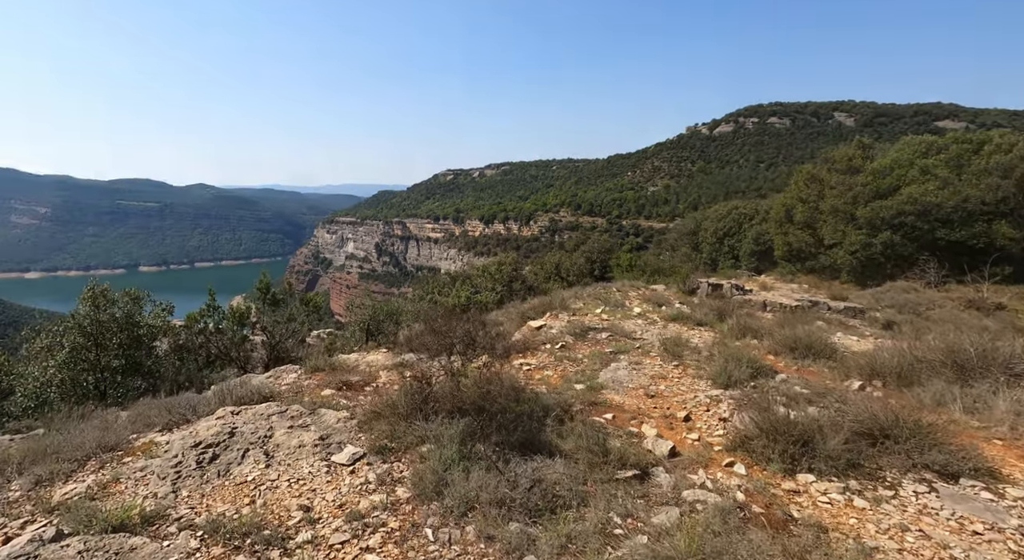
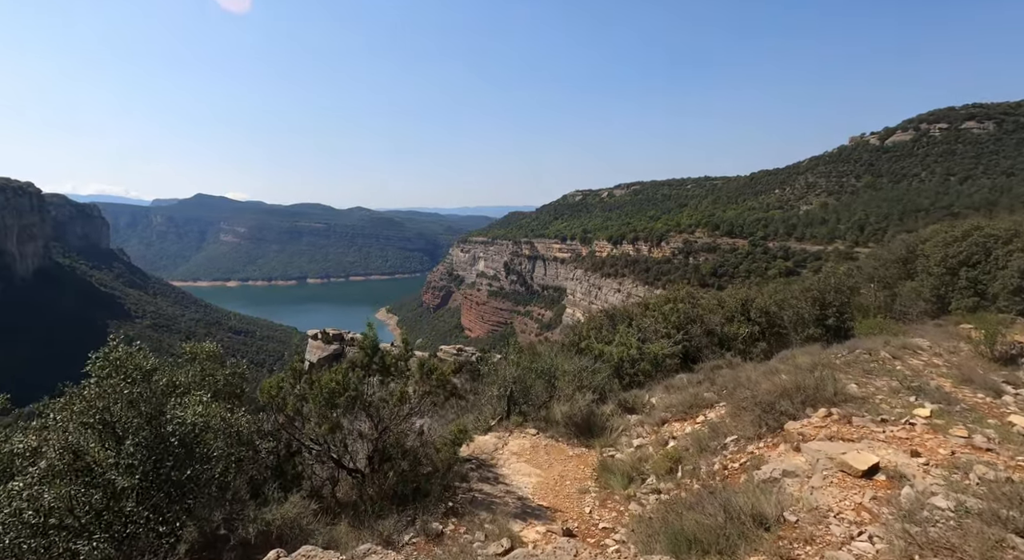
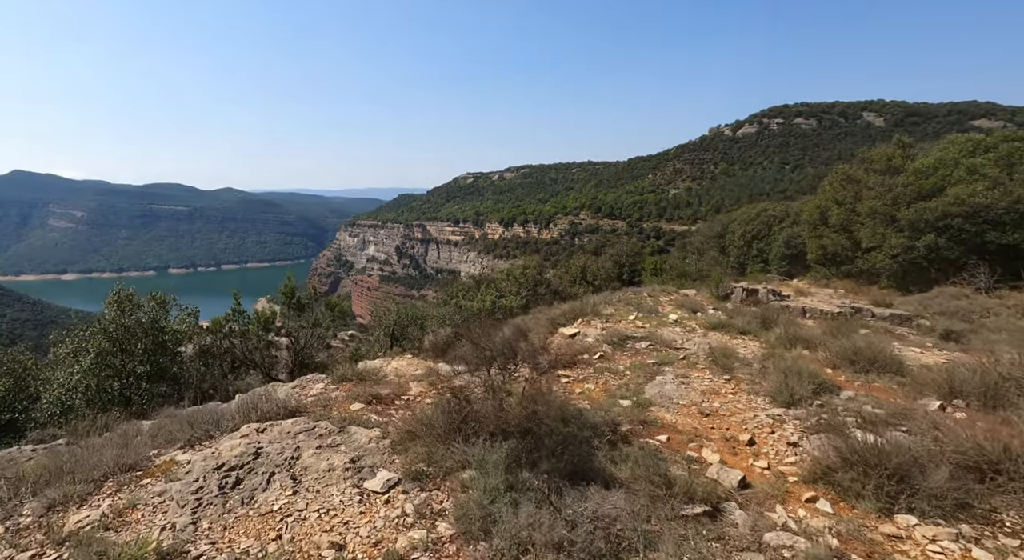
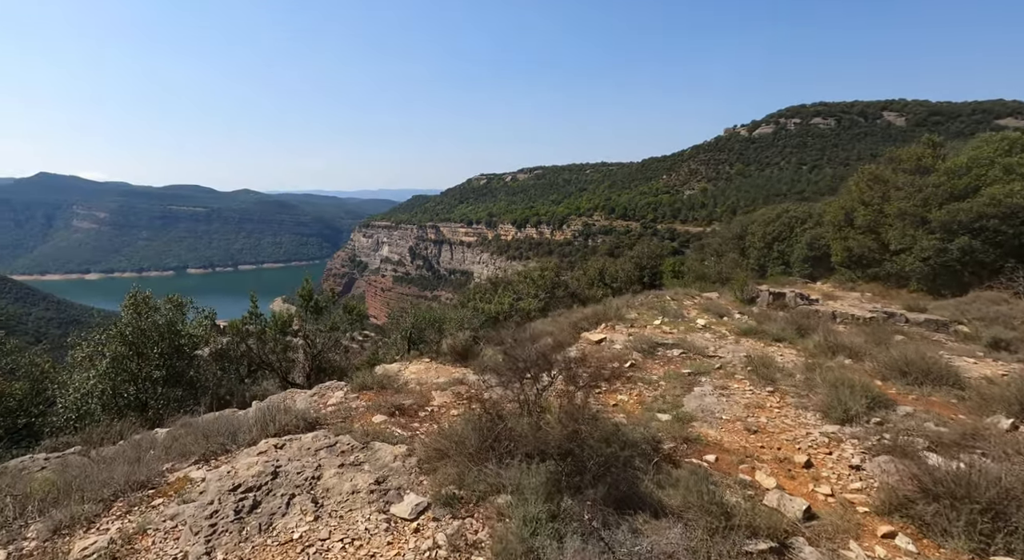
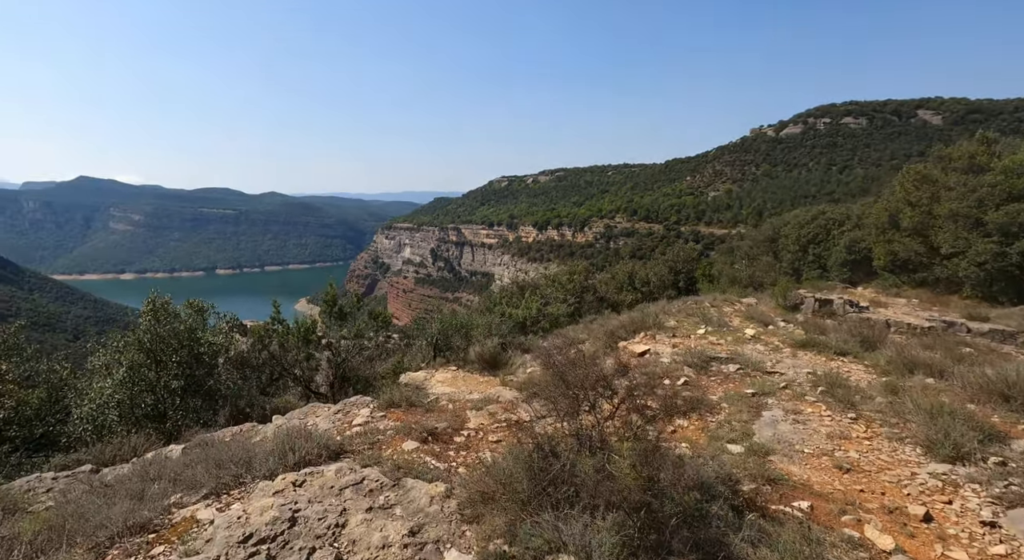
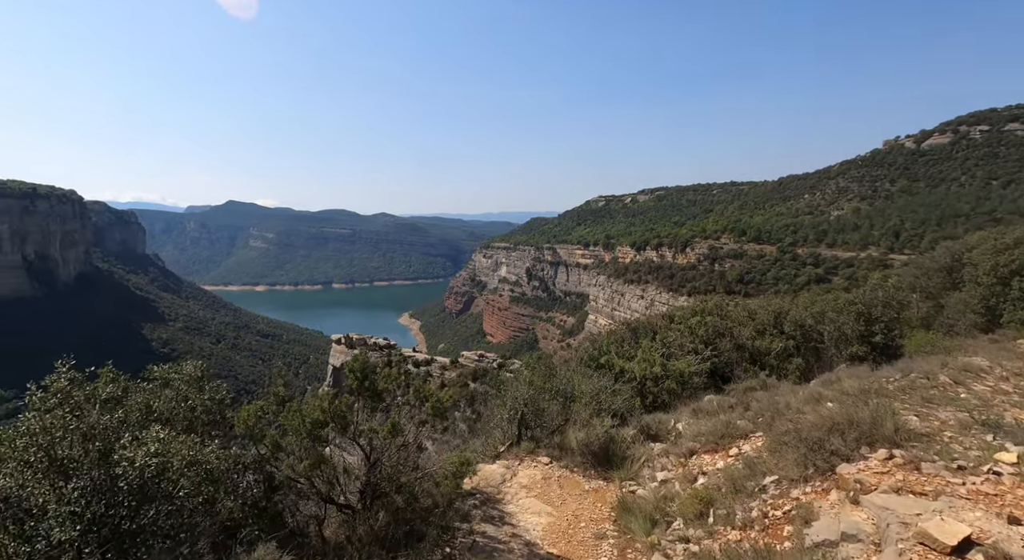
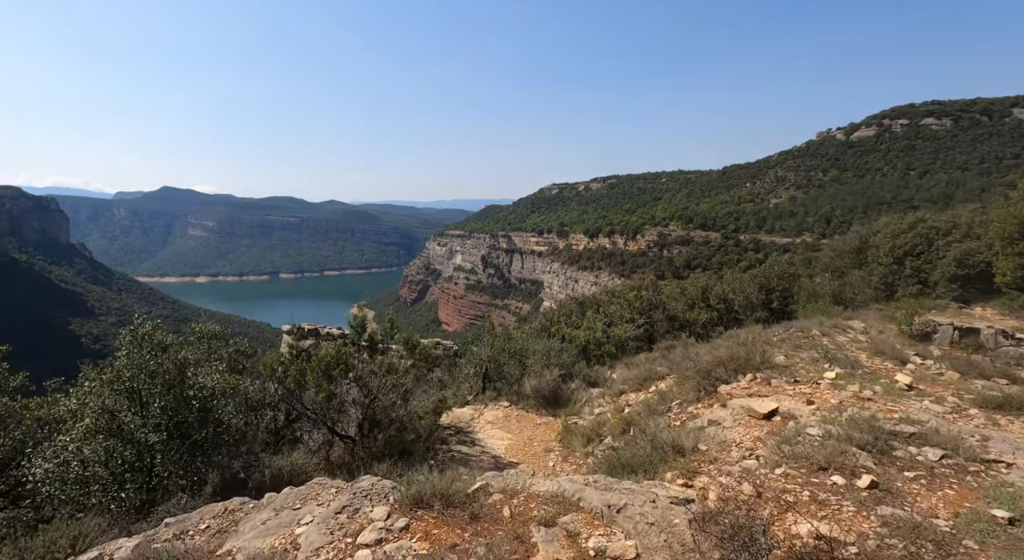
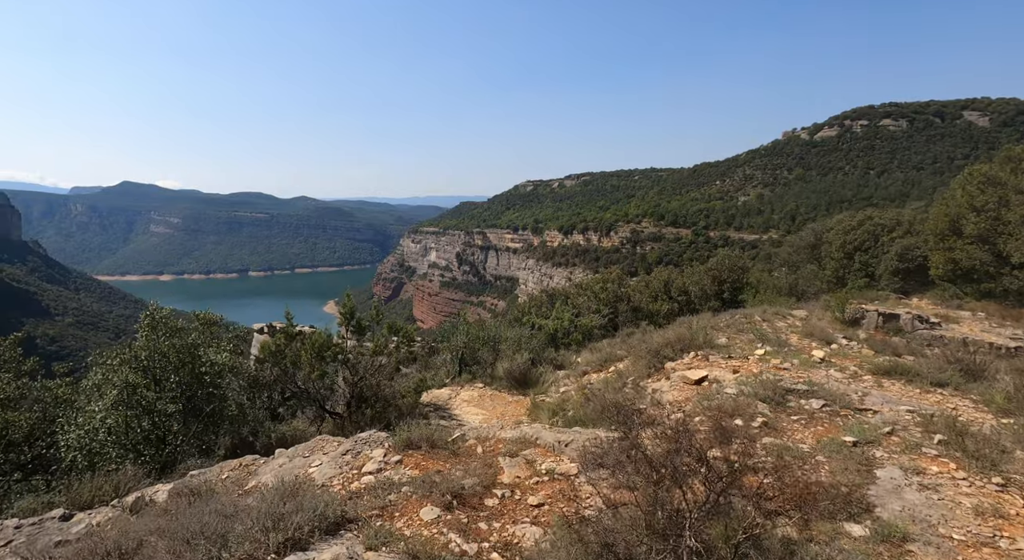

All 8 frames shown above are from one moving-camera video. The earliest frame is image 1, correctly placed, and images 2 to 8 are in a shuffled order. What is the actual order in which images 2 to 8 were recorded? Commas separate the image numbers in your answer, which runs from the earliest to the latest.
3, 4, 5, 8, 7, 2, 6
